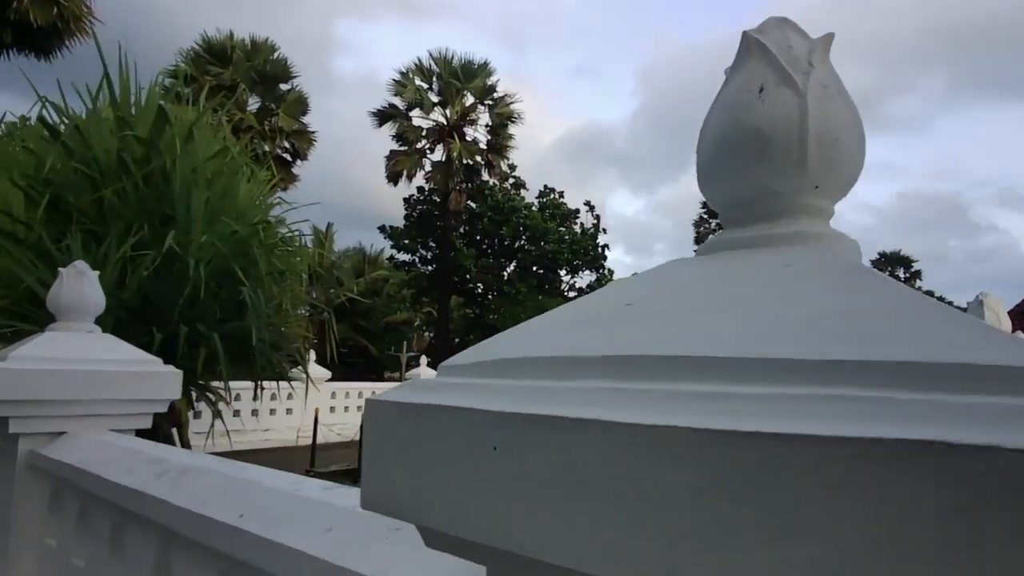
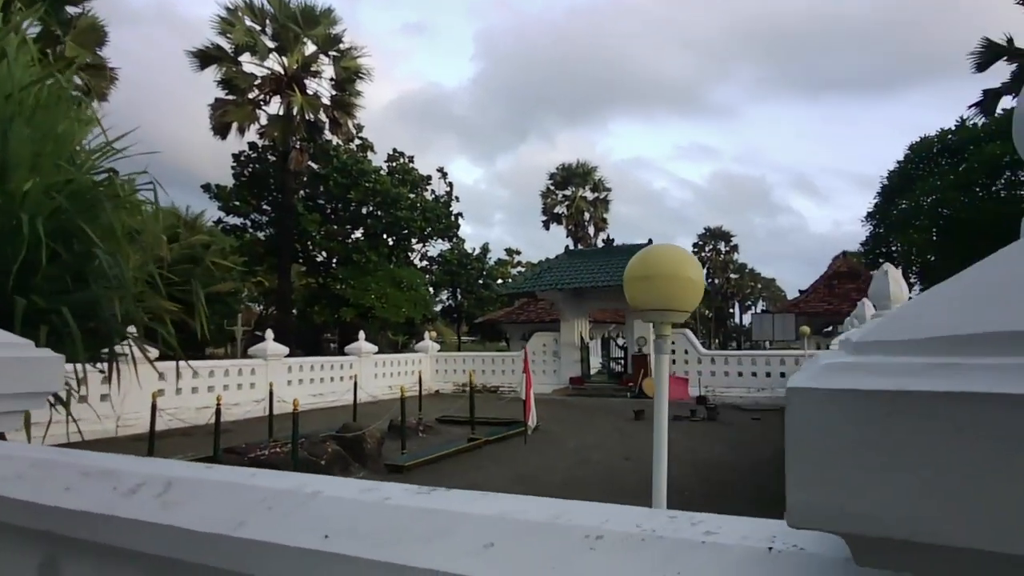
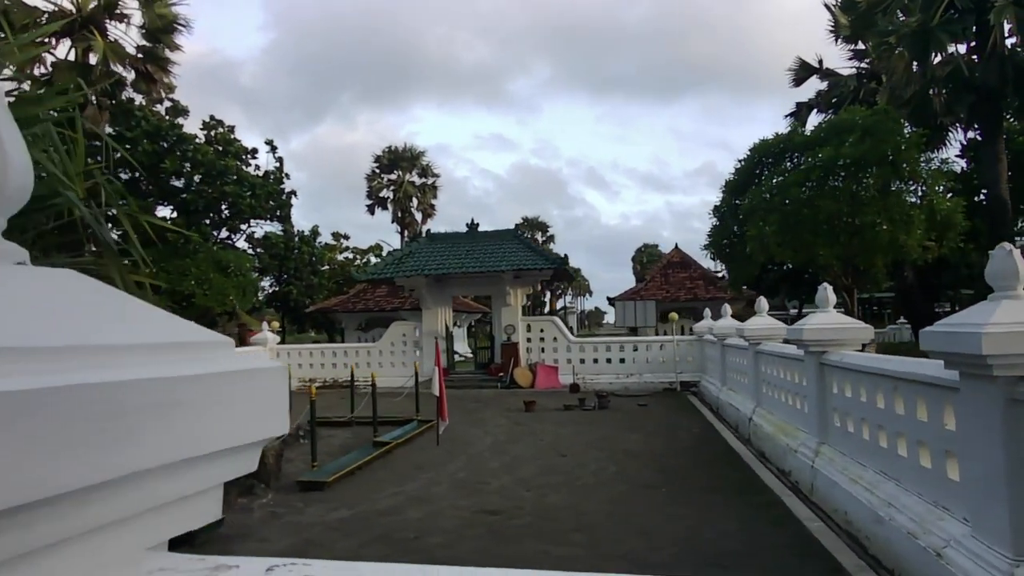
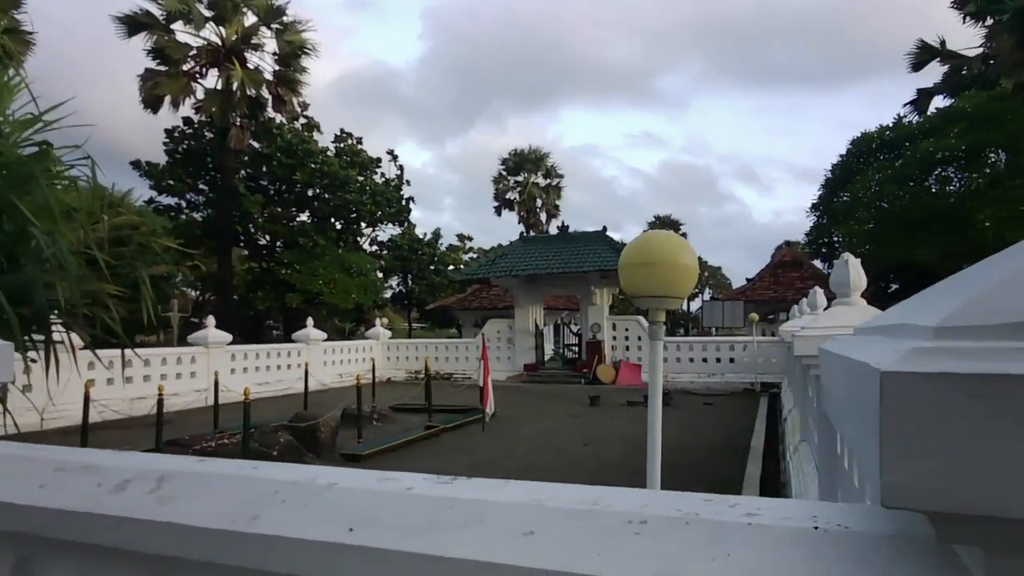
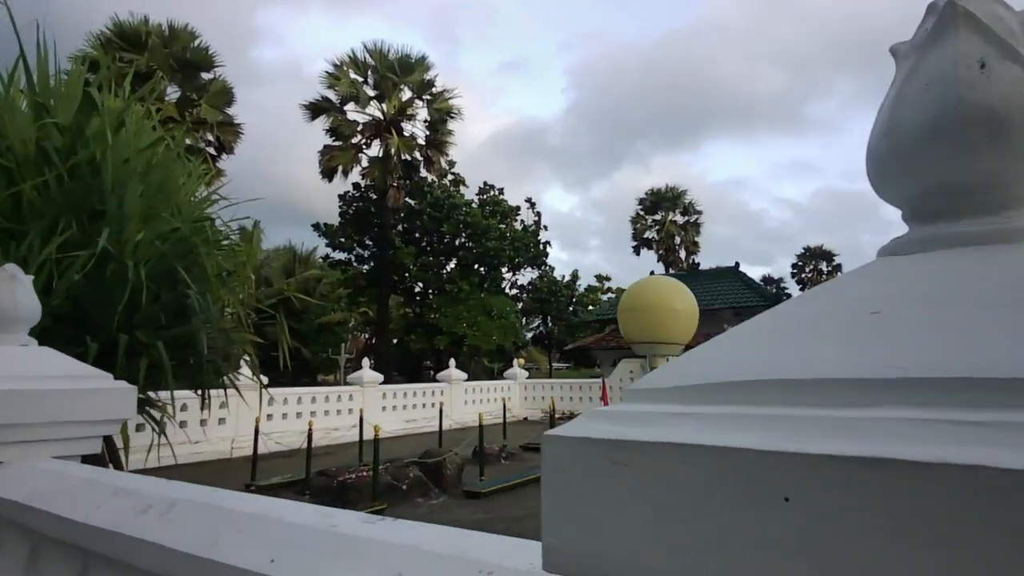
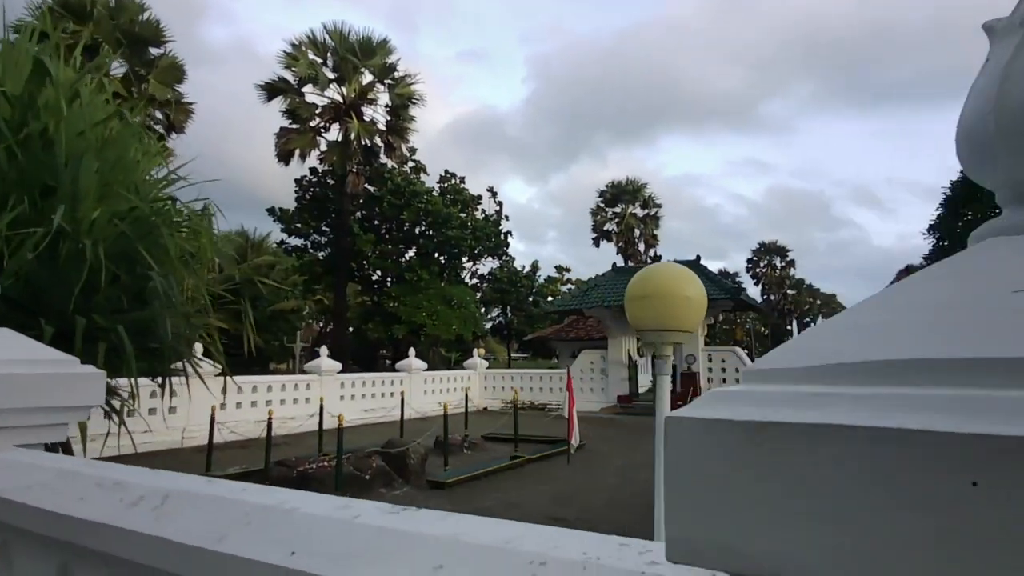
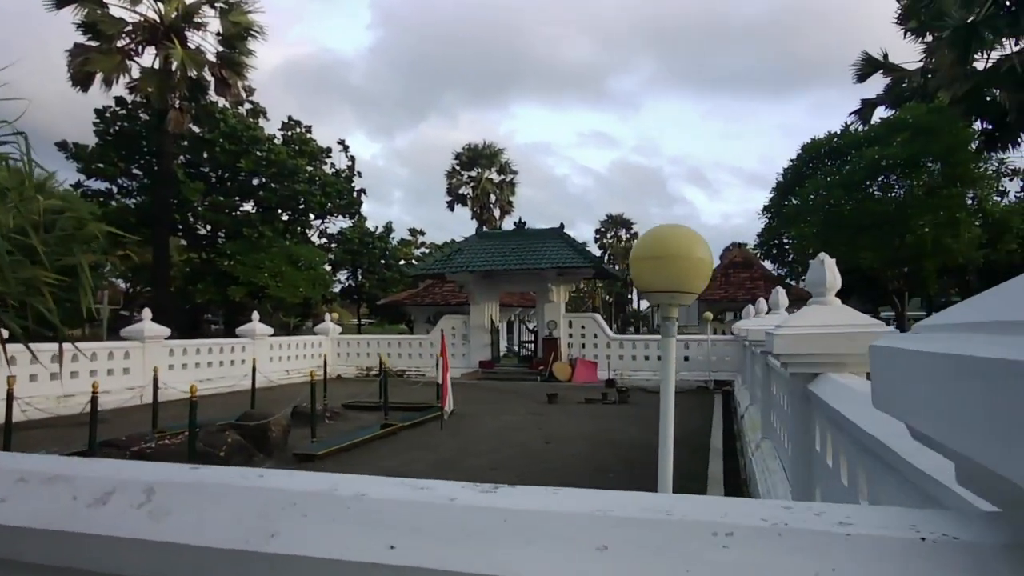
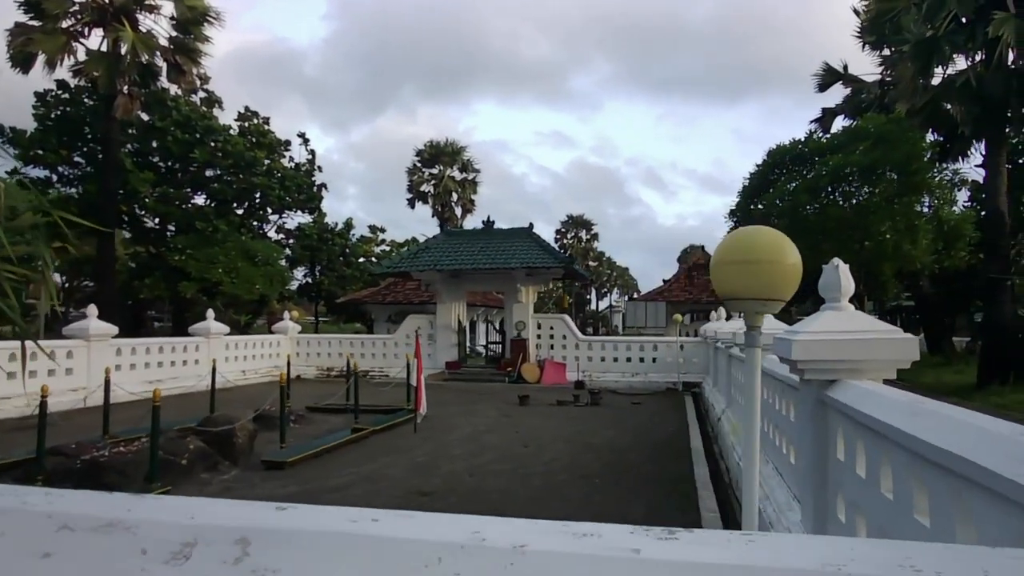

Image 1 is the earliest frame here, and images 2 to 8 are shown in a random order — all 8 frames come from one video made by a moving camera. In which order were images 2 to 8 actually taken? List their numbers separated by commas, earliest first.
5, 6, 2, 4, 7, 8, 3
